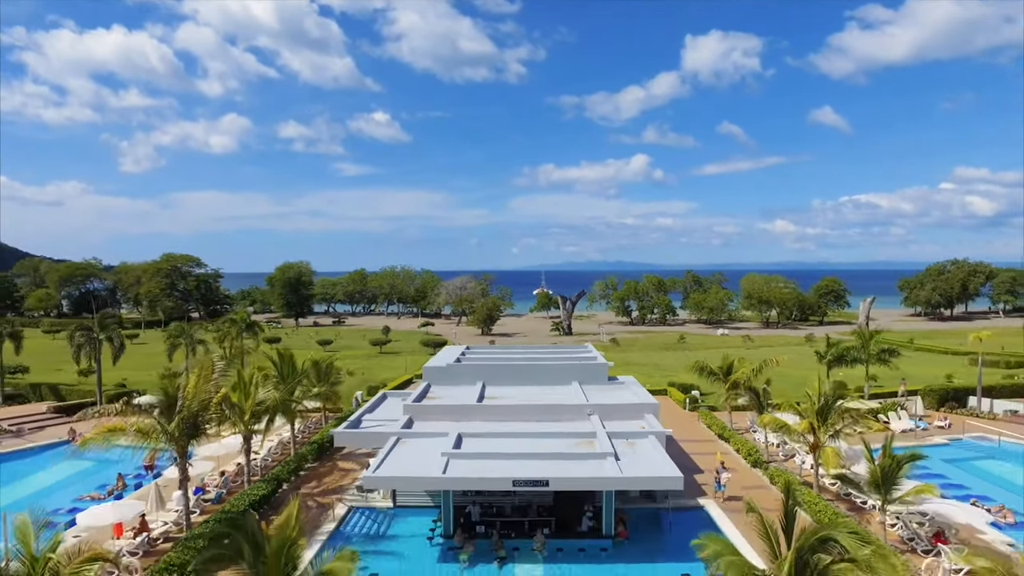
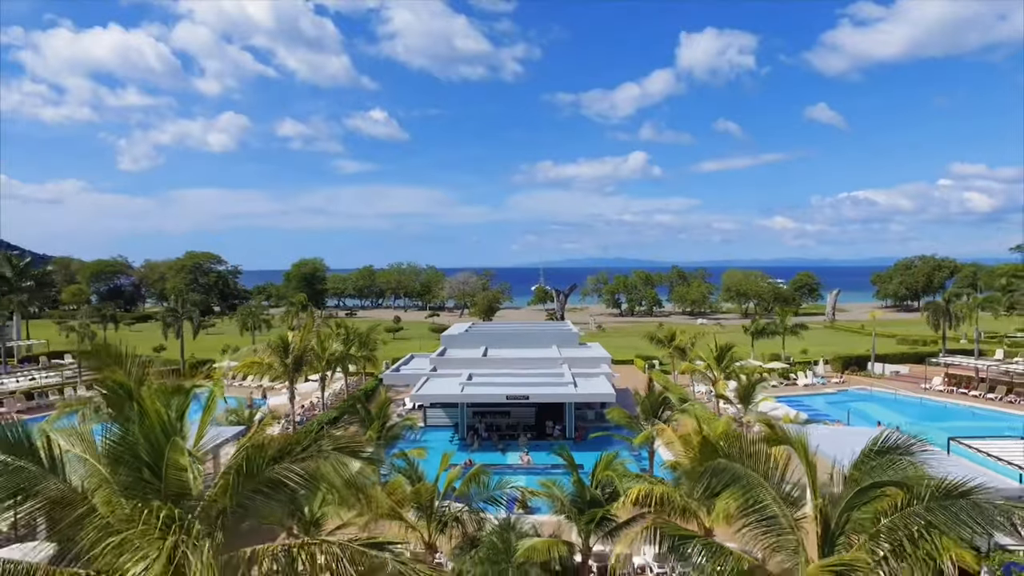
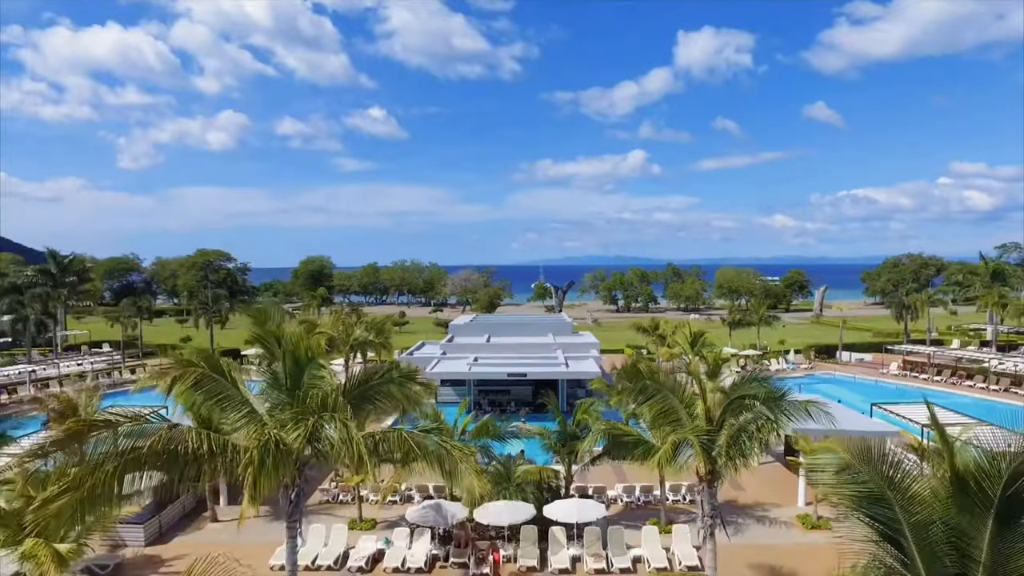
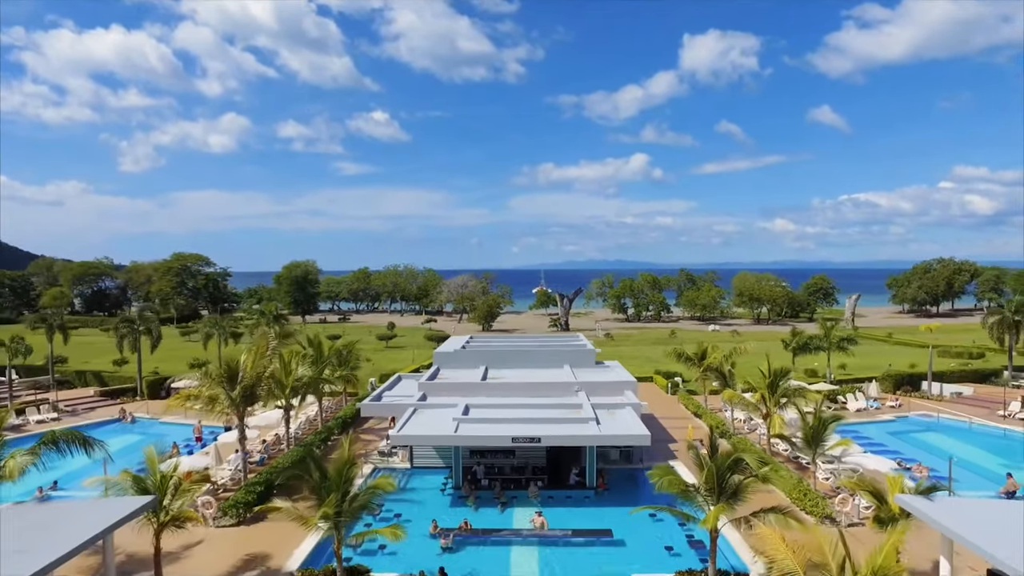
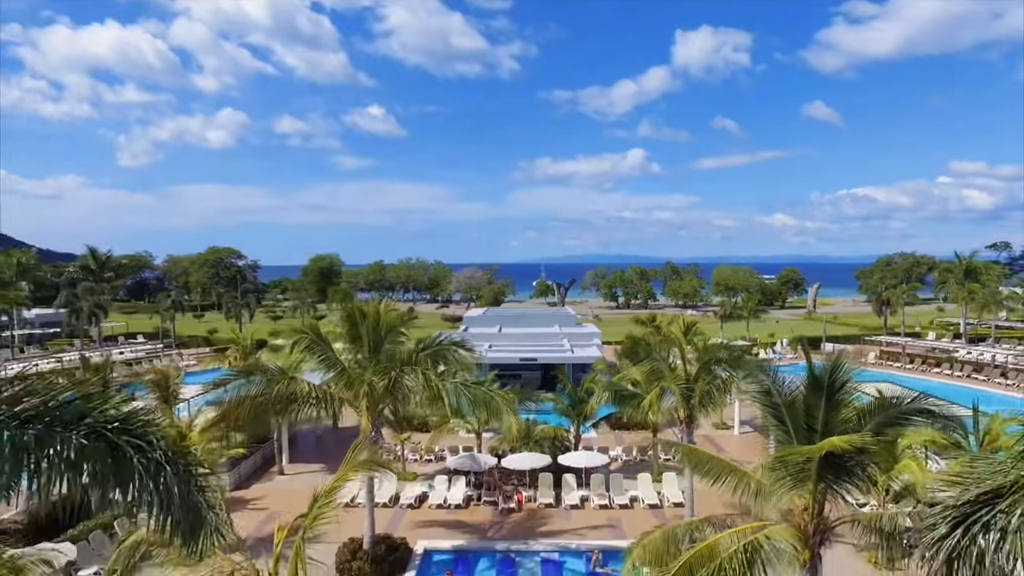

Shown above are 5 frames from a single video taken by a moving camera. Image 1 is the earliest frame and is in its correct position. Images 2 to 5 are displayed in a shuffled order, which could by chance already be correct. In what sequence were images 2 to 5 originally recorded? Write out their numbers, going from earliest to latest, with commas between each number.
4, 2, 3, 5
